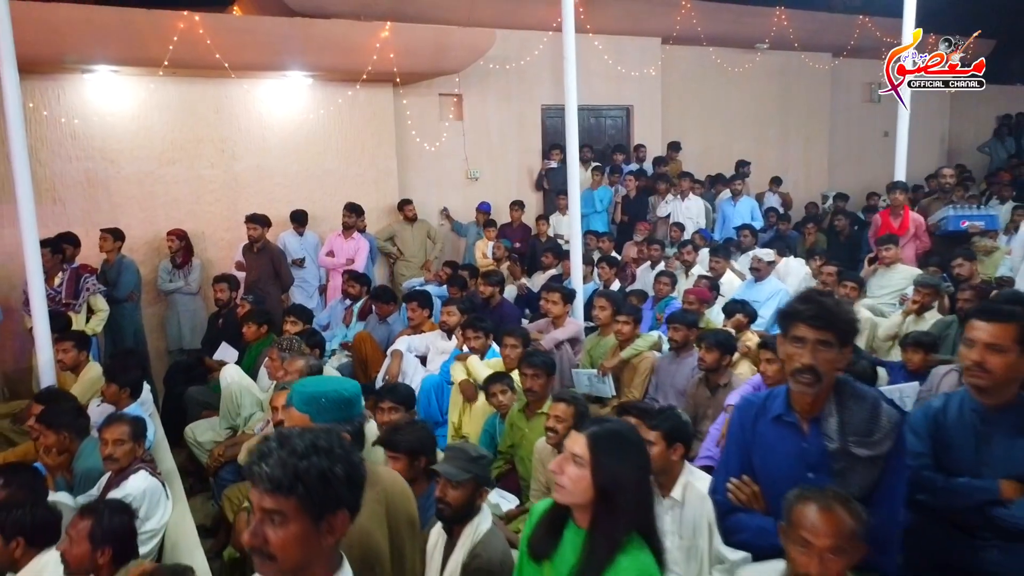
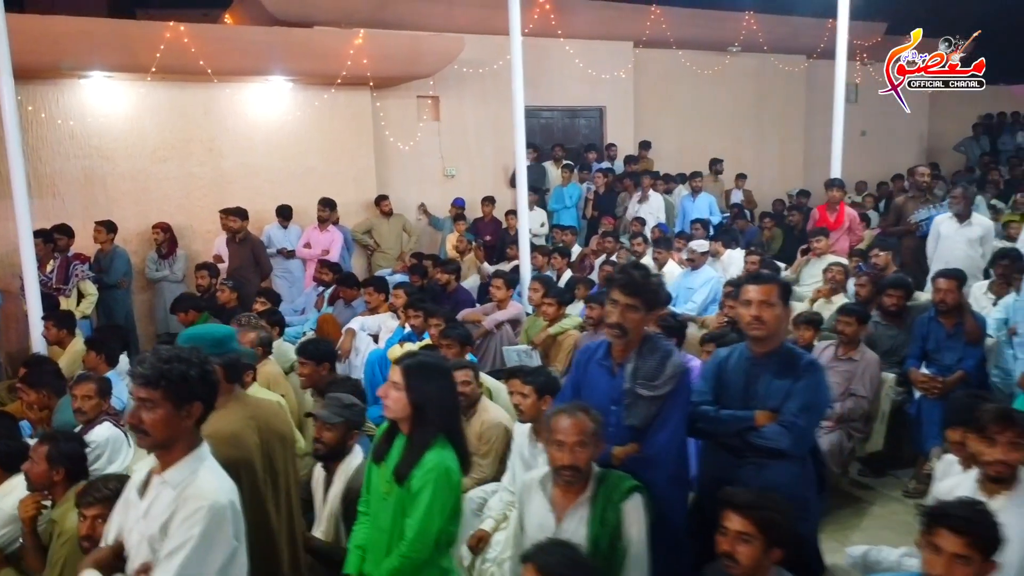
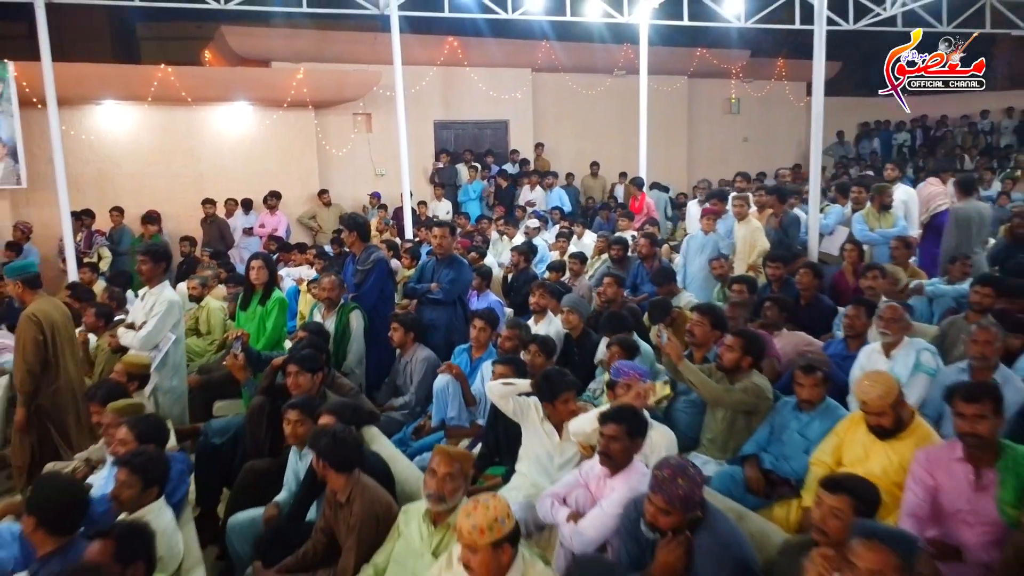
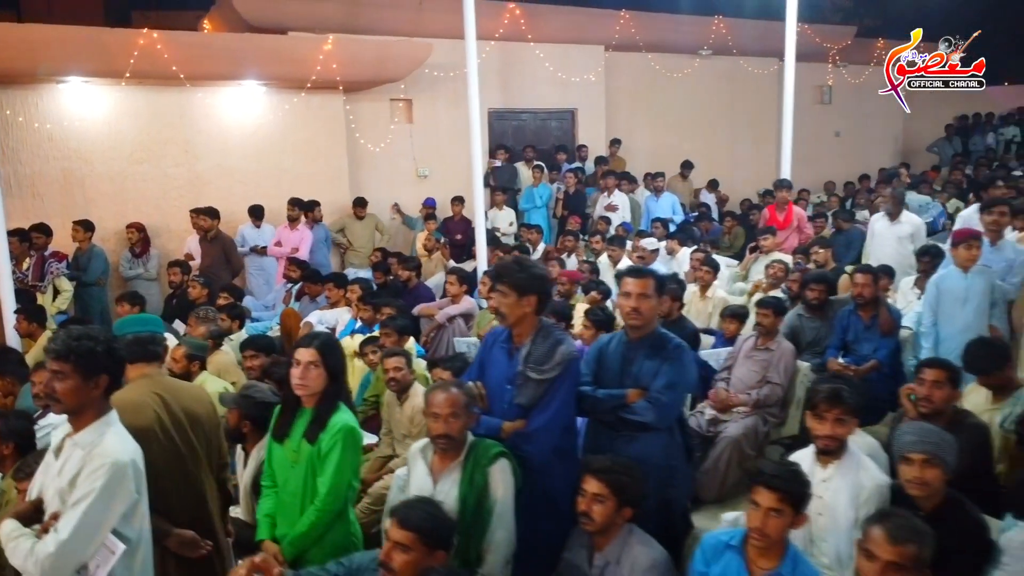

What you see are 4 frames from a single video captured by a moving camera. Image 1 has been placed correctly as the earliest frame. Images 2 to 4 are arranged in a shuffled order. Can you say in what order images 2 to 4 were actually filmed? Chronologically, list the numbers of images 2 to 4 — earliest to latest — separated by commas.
2, 4, 3
